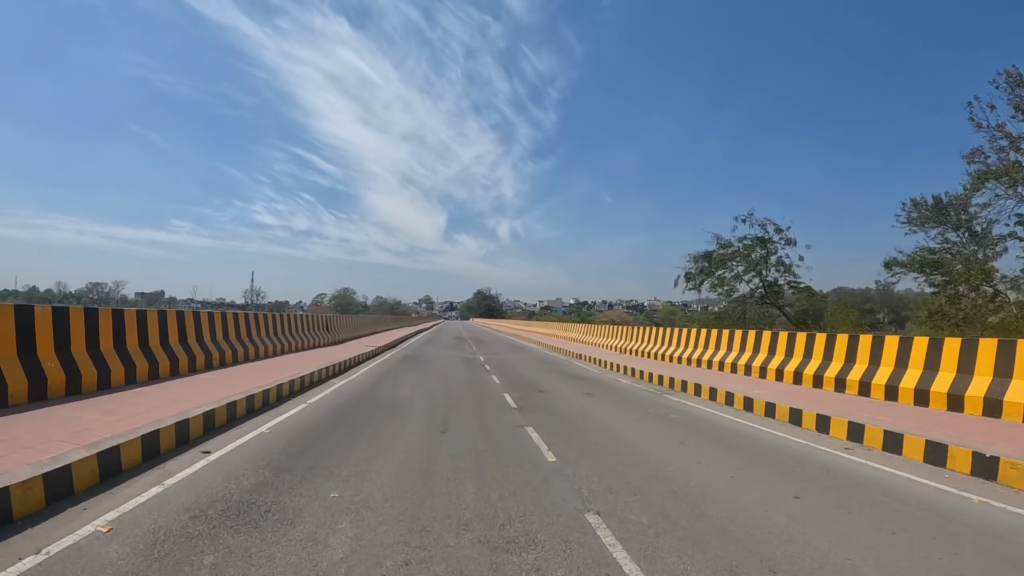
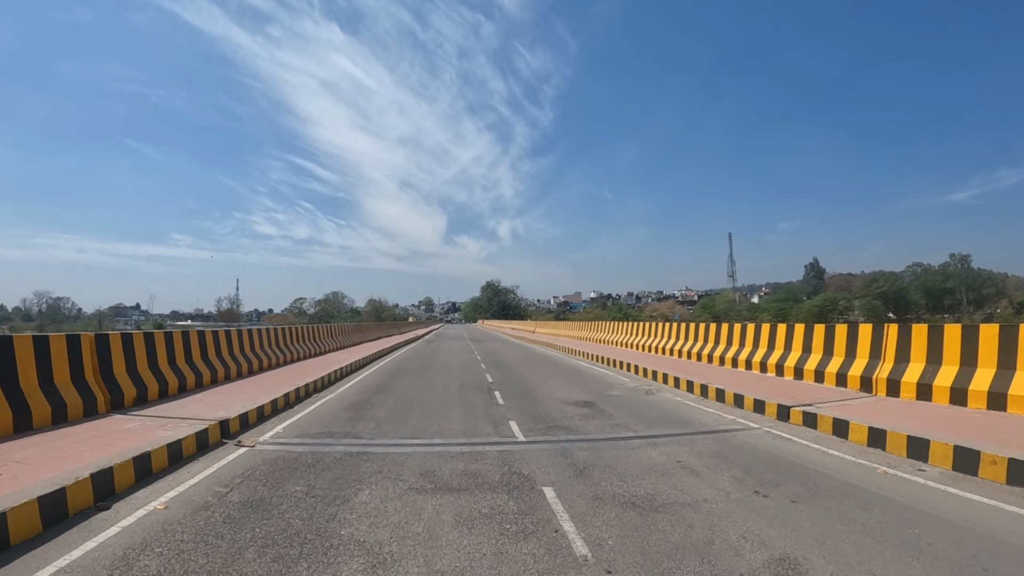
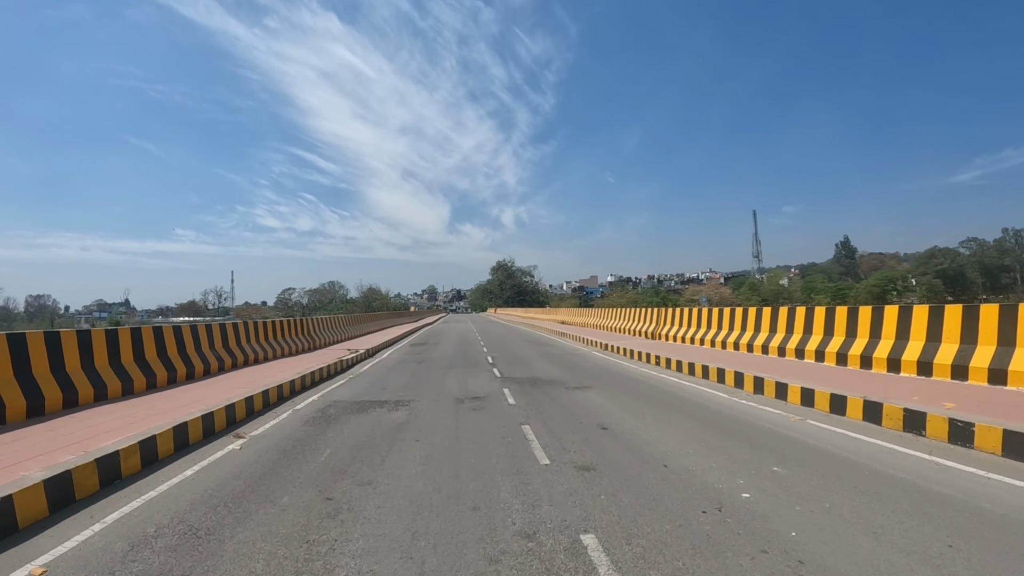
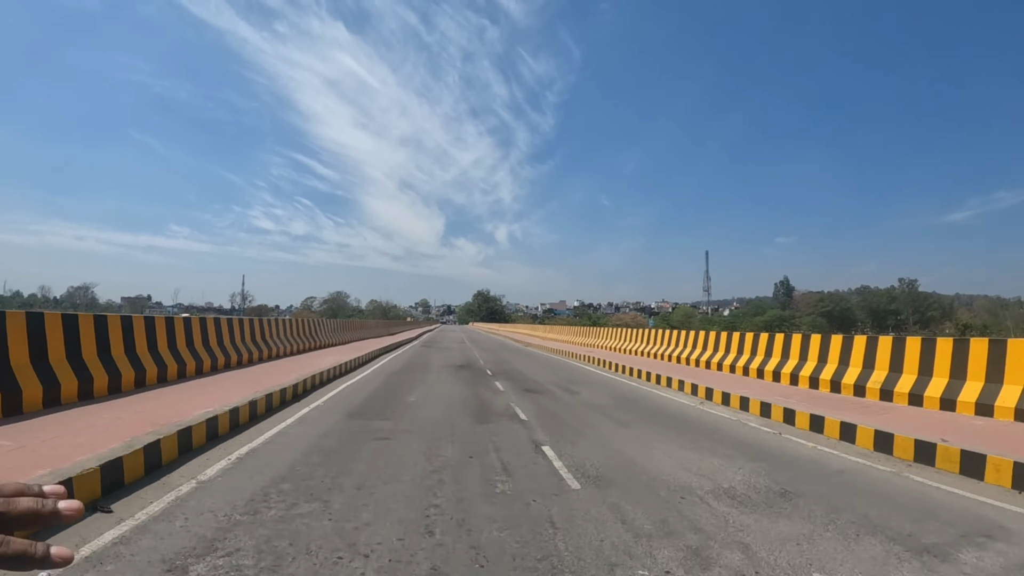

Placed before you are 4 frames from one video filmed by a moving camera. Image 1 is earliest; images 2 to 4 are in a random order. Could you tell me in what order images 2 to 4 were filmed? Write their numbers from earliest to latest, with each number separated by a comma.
4, 2, 3
